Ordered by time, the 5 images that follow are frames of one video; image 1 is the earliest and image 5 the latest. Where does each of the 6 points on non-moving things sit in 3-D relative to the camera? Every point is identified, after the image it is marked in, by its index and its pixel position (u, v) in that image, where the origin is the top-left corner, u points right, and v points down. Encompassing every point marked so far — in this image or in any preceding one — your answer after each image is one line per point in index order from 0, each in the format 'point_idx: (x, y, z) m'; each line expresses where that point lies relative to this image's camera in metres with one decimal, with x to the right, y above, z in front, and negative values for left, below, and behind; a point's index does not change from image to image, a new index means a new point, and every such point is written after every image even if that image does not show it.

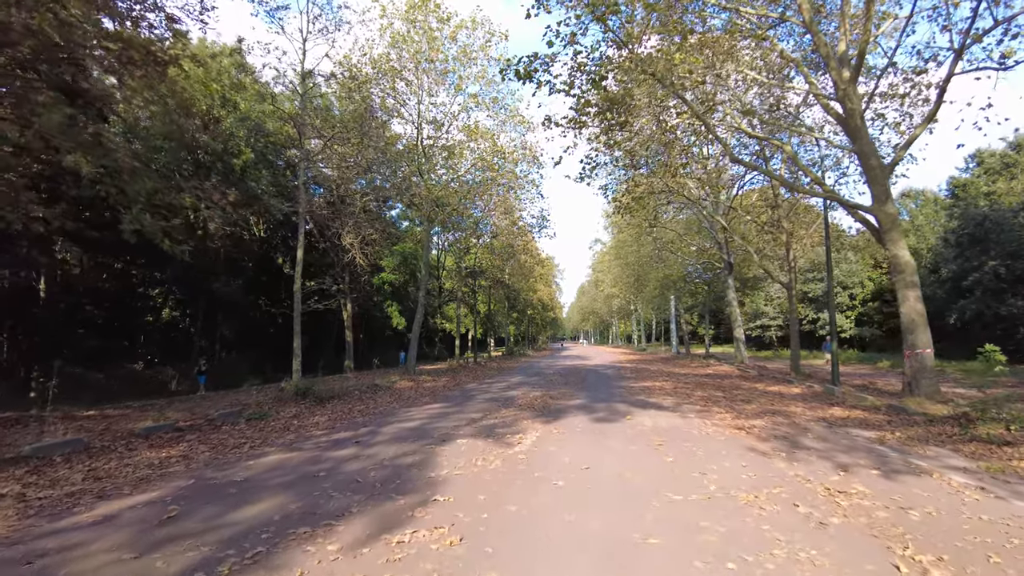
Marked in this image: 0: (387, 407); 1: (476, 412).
0: (-2.7, -2.6, +12.8) m
1: (-0.7, -2.4, +11.0) m
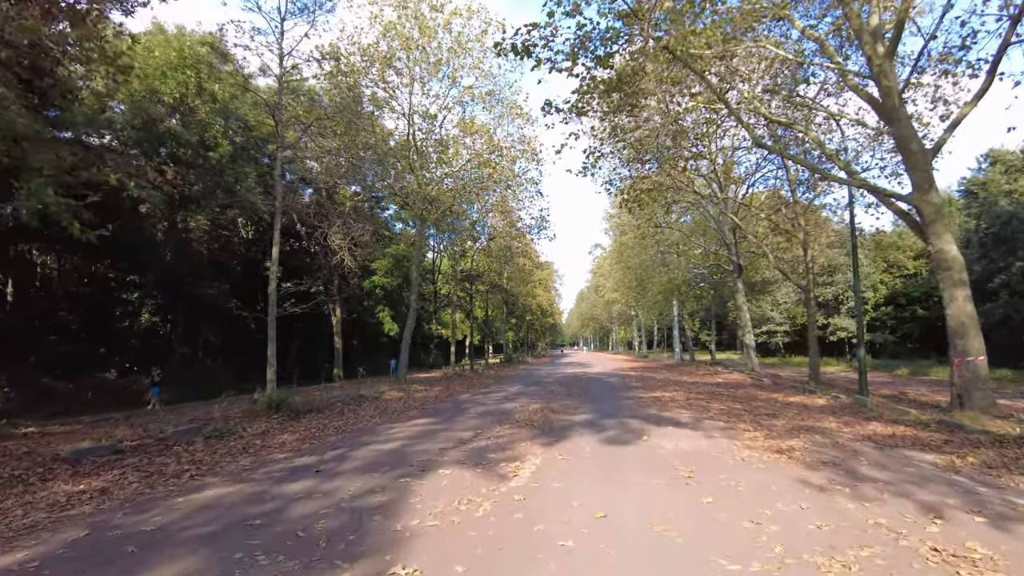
0: (-2.8, -2.6, +11.4) m
1: (-0.7, -2.4, +9.6) m
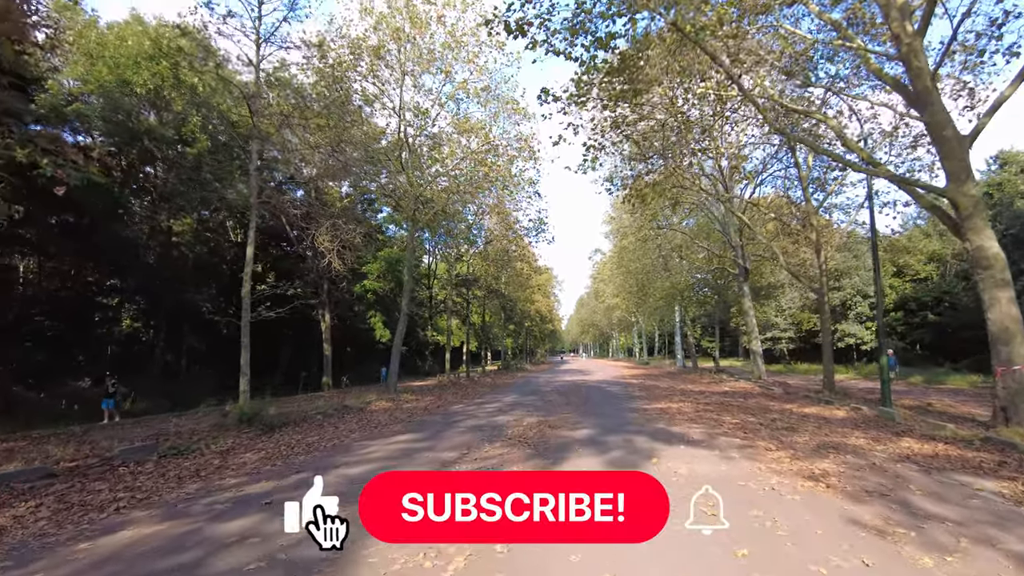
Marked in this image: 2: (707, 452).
0: (-2.9, -2.7, +10.4) m
1: (-0.9, -2.4, +8.6) m
2: (+2.6, -2.2, +7.8) m
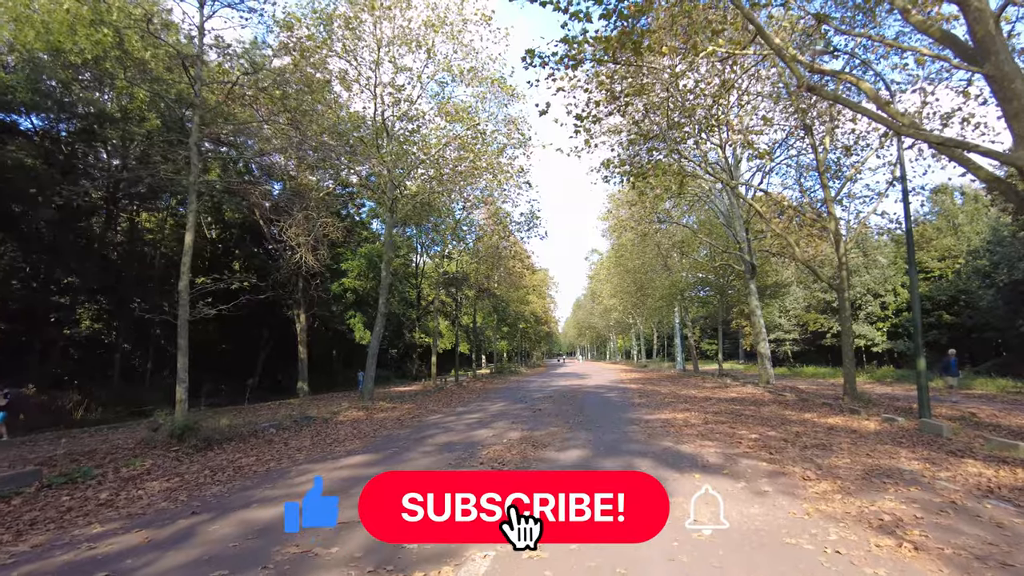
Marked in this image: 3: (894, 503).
0: (-3.3, -2.5, +8.6) m
1: (-1.2, -2.2, +6.8) m
2: (+2.3, -2.0, +6.1) m
3: (+3.4, -1.9, +5.2) m
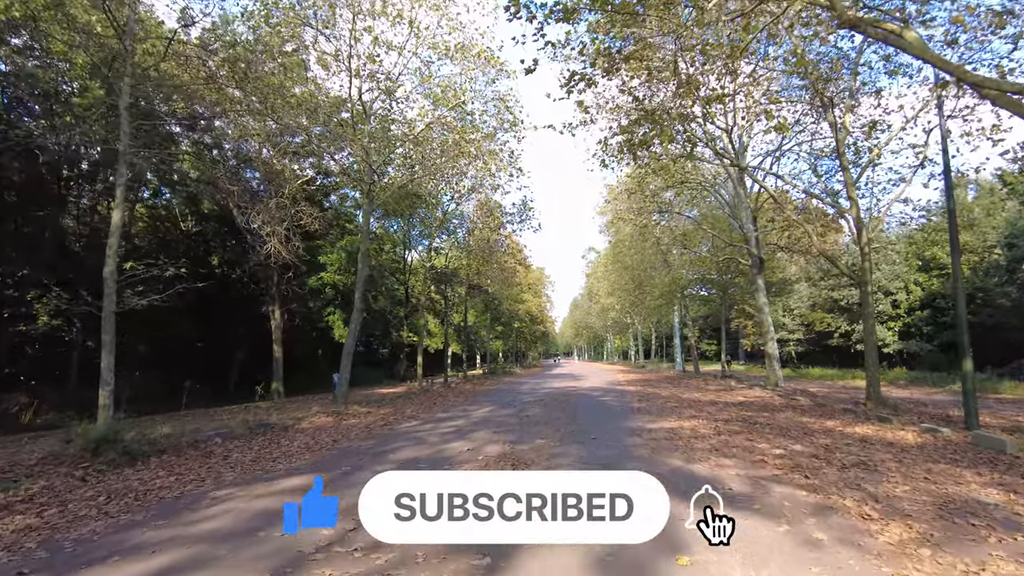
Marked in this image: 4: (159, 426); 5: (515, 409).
0: (-3.6, -2.3, +7.1) m
1: (-1.5, -2.0, +5.3) m
2: (+2.0, -1.8, +4.5) m
3: (+3.1, -1.7, +3.7) m
4: (-6.2, -2.4, +10.1) m
5: (0.0, -3.0, +14.7) m
